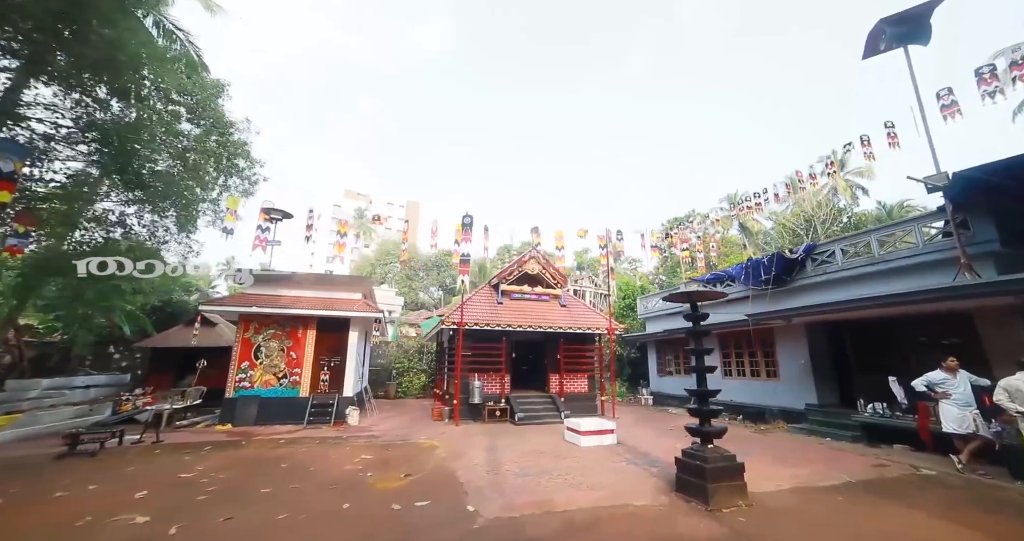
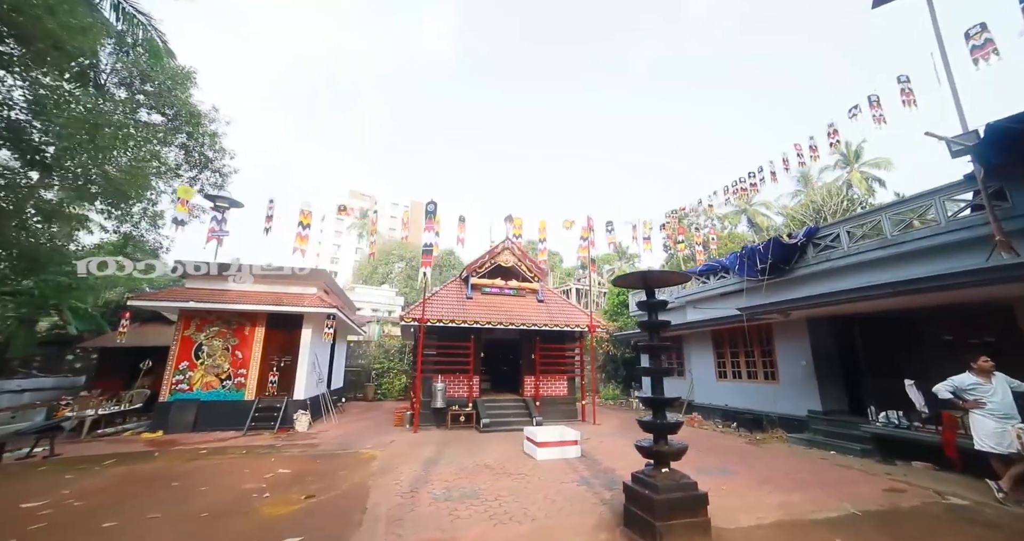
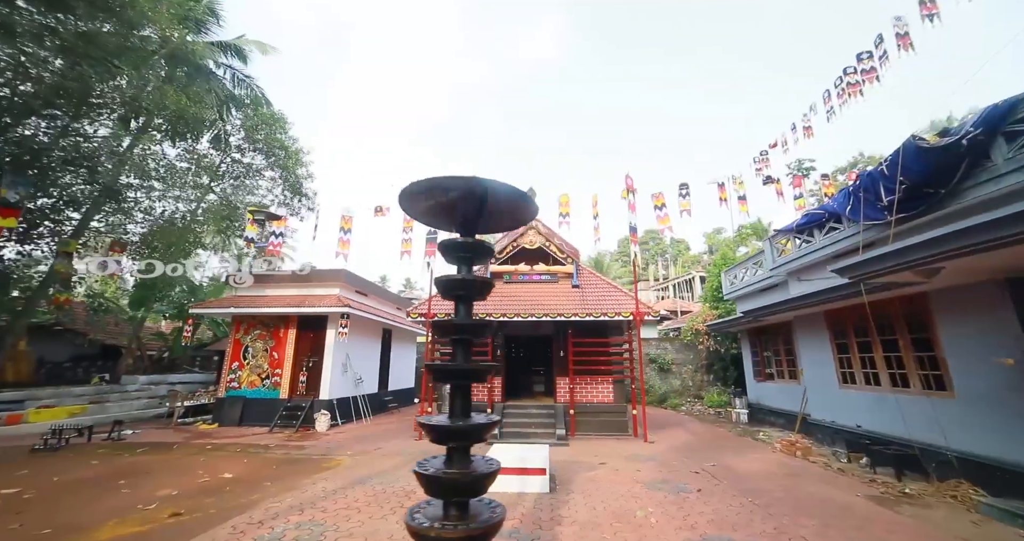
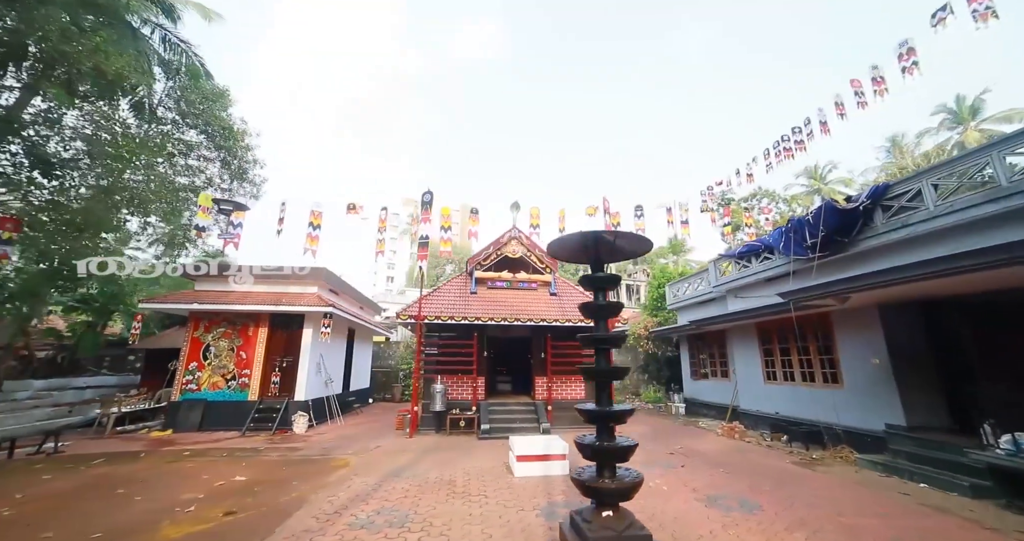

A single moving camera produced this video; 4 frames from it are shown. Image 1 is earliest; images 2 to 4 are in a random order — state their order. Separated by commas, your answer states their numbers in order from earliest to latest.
2, 4, 3
